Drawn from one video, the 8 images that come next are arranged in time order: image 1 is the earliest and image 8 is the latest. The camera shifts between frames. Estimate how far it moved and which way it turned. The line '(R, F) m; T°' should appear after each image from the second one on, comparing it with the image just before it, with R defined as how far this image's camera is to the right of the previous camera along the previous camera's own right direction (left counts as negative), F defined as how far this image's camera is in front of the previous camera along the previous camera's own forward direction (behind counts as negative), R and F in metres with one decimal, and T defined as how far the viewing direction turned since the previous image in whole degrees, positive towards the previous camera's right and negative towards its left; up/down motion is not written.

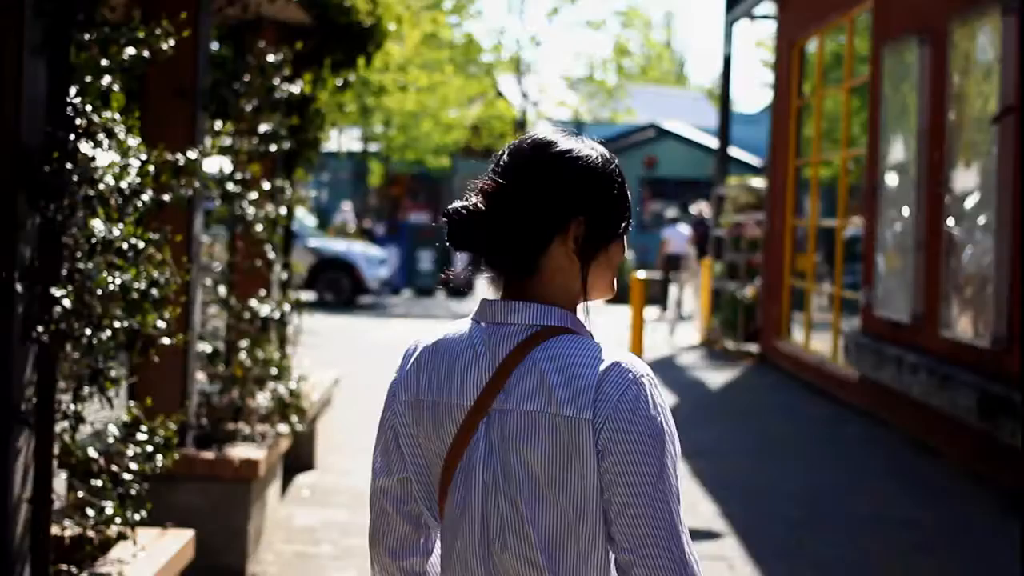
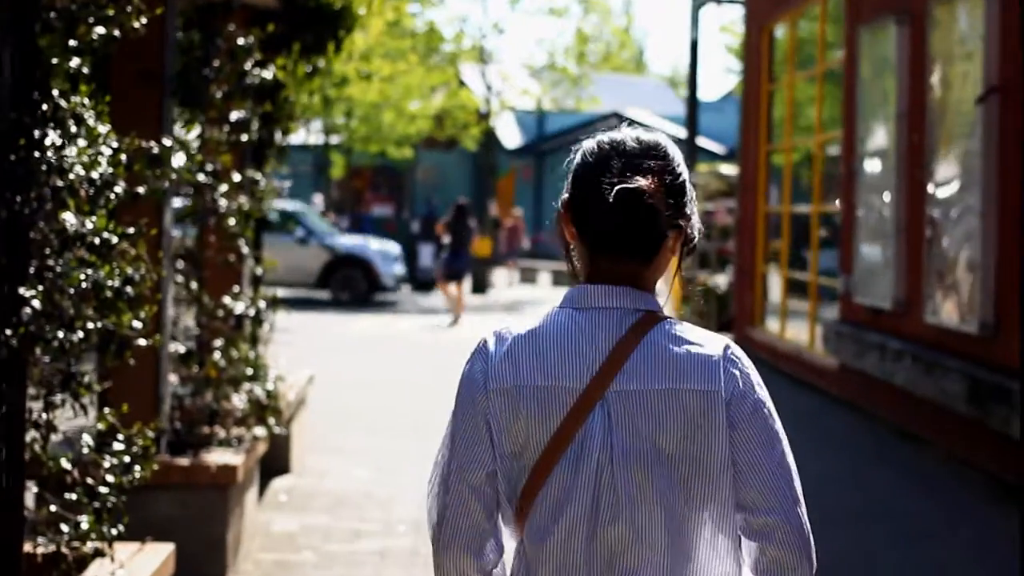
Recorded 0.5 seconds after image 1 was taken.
(-0.1, +0.3) m; +1°
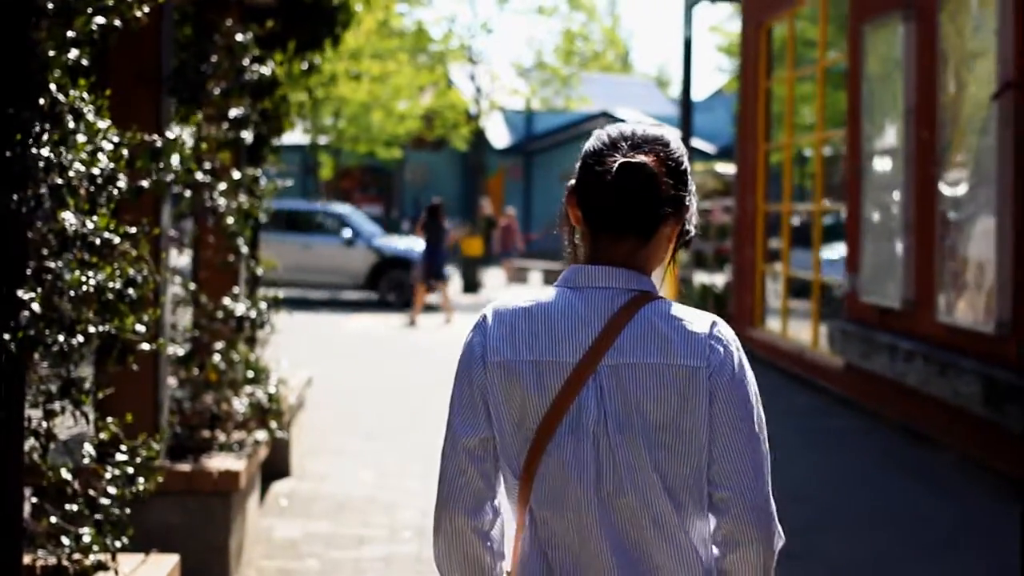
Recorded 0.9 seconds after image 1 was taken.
(-0.1, +0.2) m; 0°
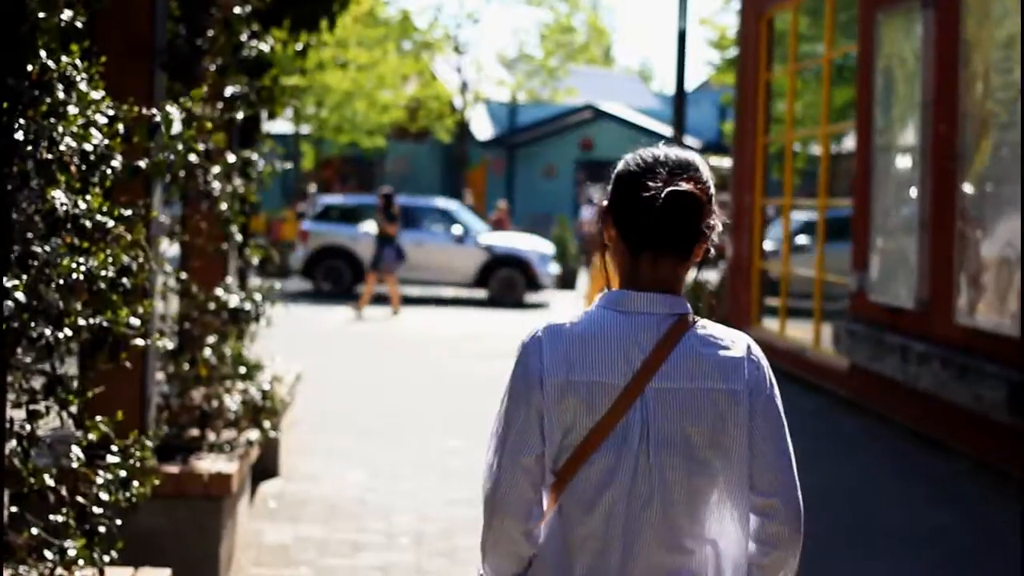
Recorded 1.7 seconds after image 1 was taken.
(-0.1, +0.4) m; +1°
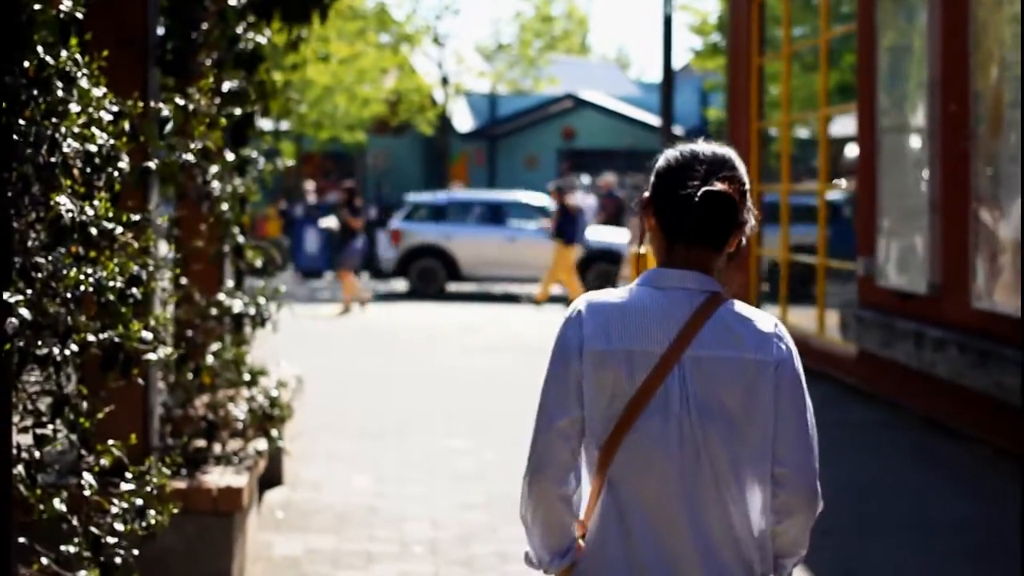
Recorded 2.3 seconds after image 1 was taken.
(-0.1, +0.3) m; +1°
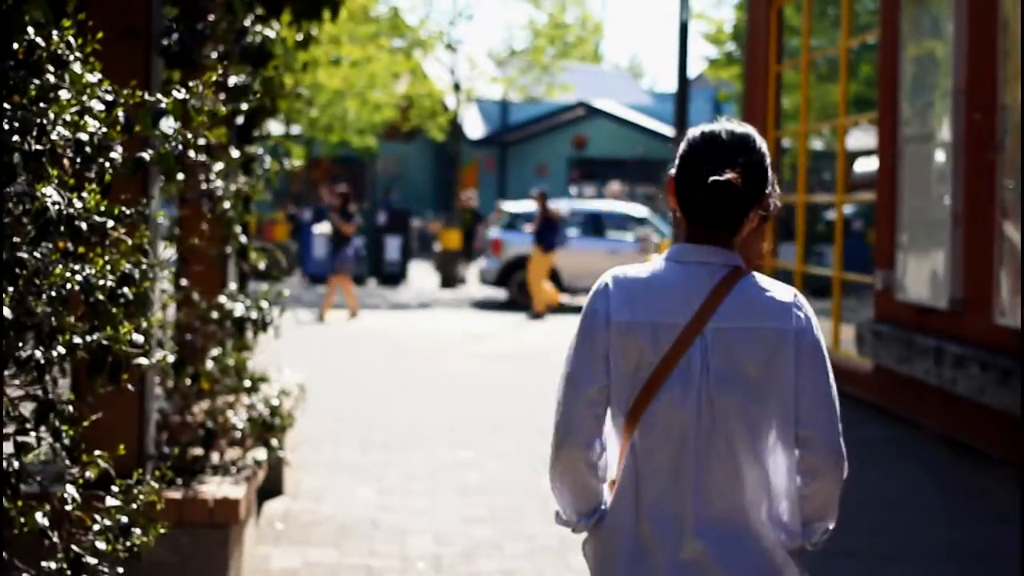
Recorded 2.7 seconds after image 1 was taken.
(0.0, +0.2) m; 0°
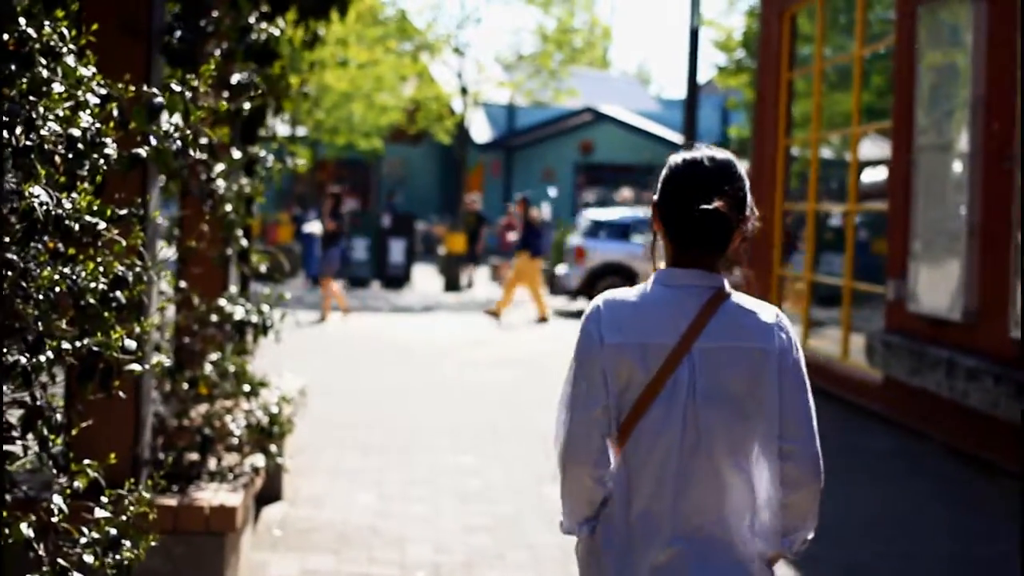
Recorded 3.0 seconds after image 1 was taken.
(0.0, +0.1) m; 0°
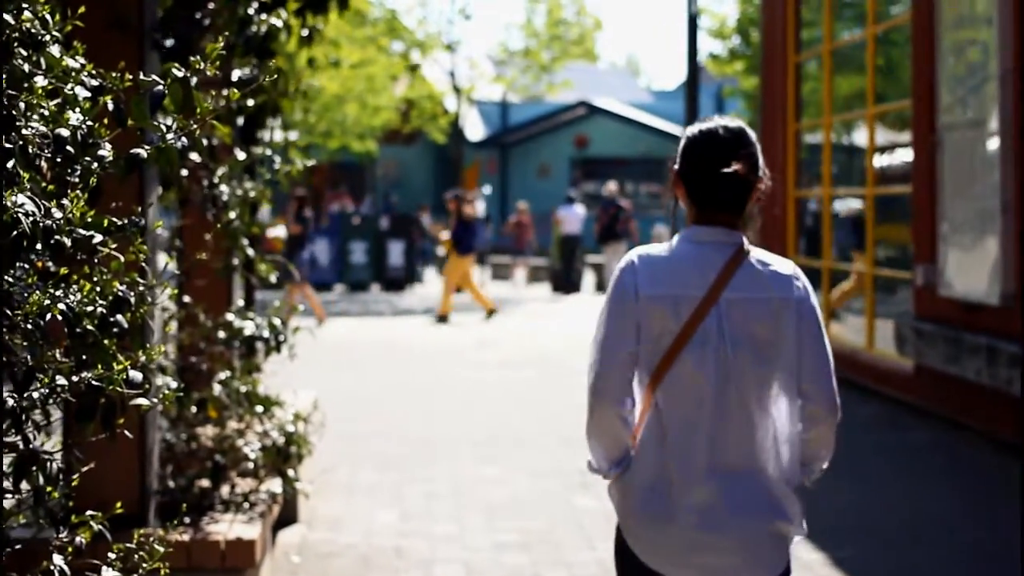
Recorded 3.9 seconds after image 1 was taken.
(-0.1, +0.4) m; 0°
